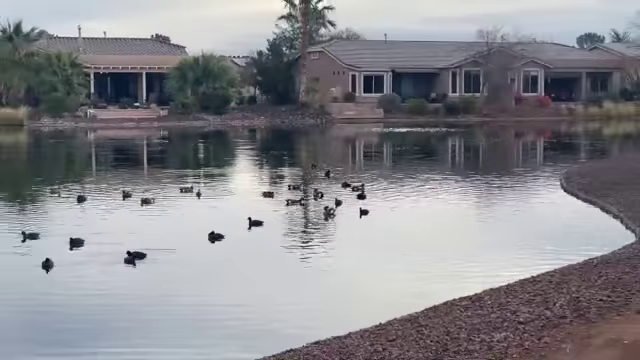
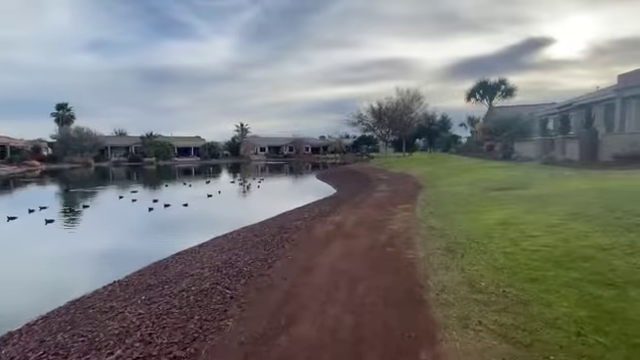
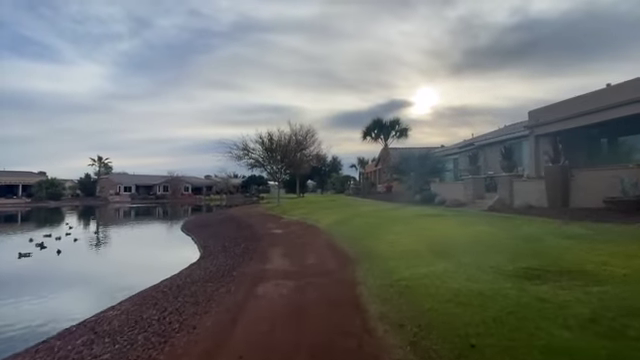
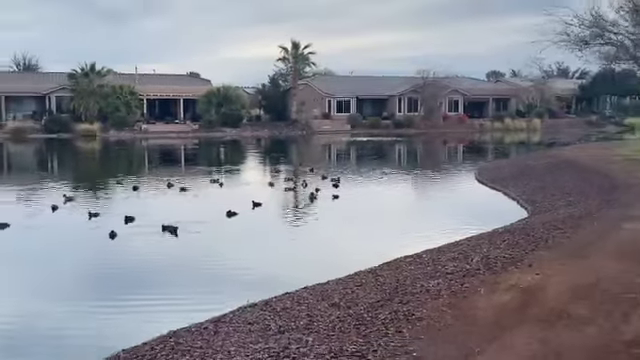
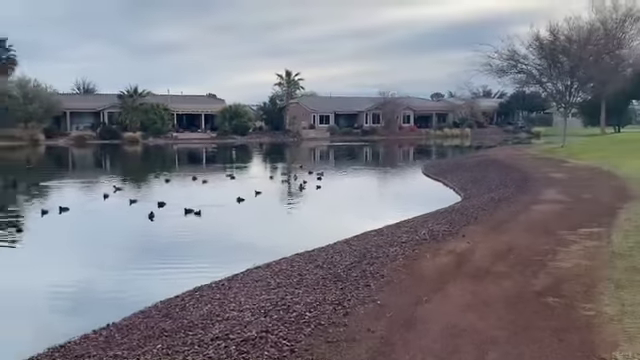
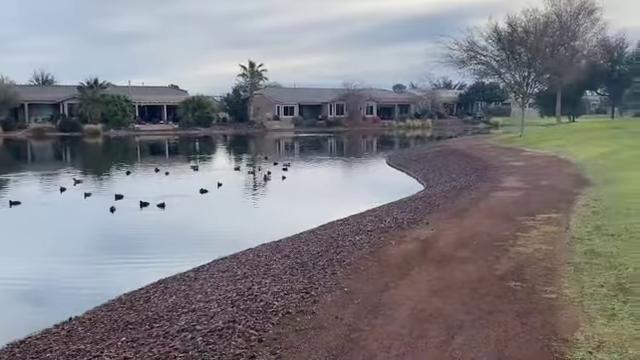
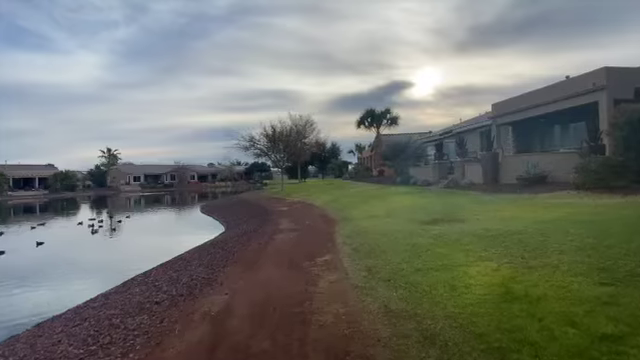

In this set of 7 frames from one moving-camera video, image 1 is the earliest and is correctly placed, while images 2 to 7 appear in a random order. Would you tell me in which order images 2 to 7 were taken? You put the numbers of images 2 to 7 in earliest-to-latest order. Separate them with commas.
4, 5, 6, 2, 7, 3
